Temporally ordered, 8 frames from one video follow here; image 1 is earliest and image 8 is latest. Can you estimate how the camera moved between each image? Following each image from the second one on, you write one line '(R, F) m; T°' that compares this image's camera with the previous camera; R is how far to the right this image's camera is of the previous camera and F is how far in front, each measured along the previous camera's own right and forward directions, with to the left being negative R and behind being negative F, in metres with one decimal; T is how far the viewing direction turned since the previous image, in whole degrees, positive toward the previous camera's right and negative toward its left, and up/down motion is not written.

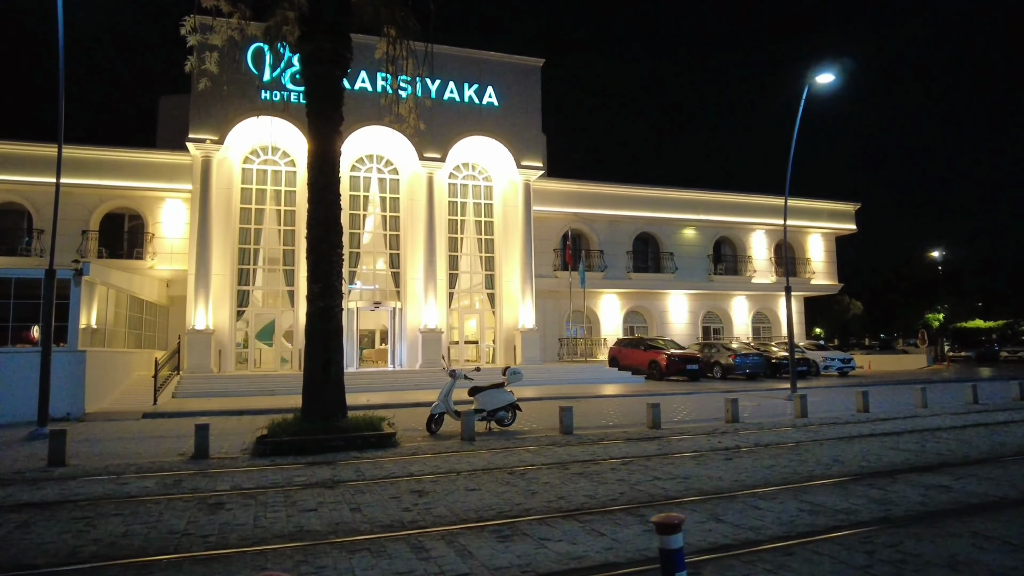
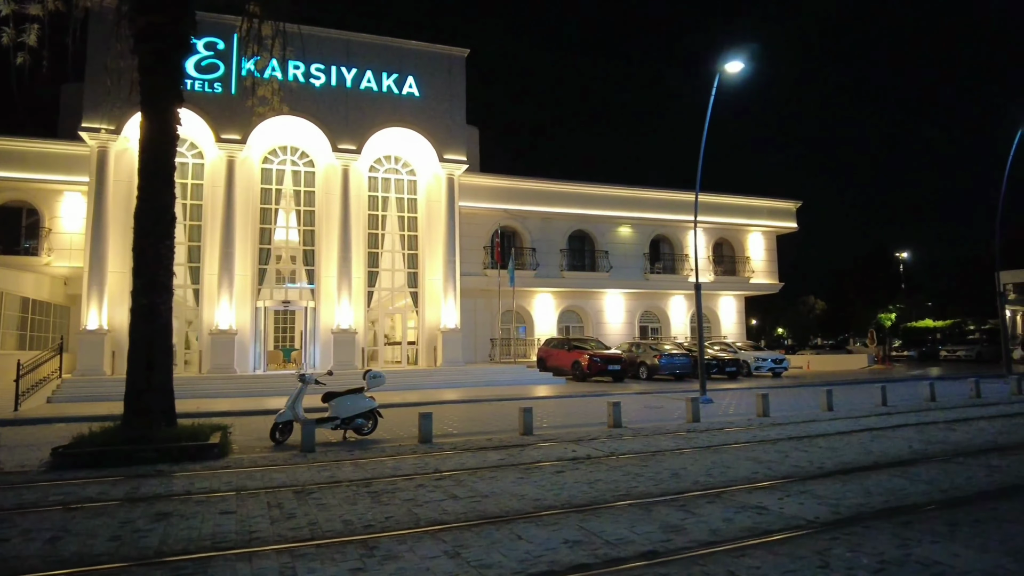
(+2.3, +1.0) m; +2°
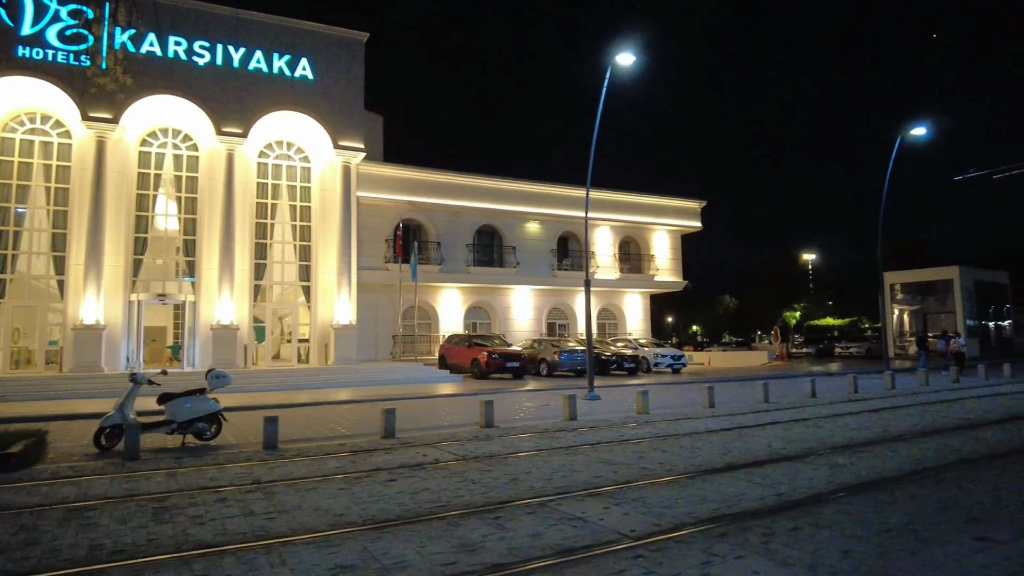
(+1.2, +0.7) m; +6°
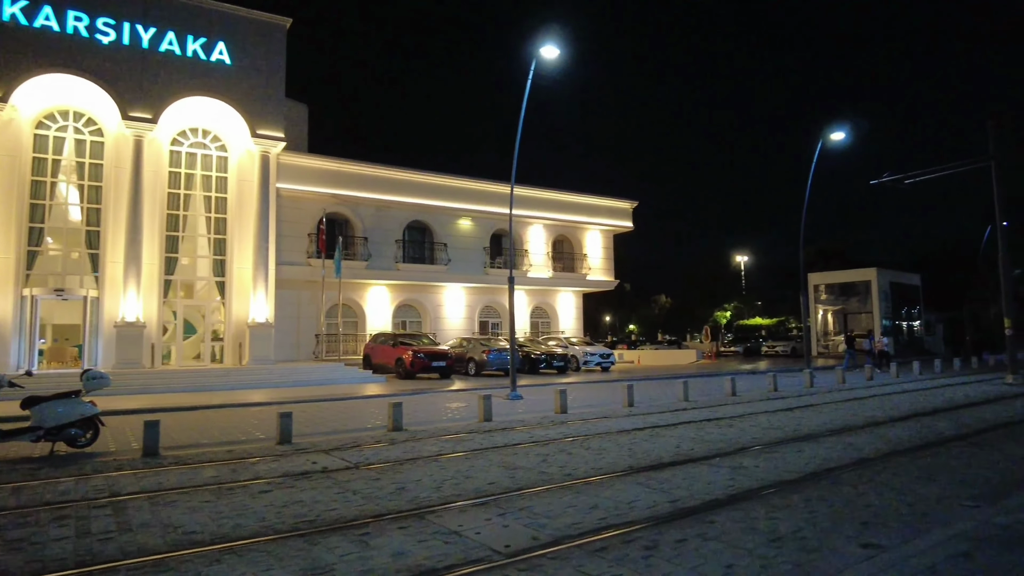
(+0.6, +0.5) m; +5°
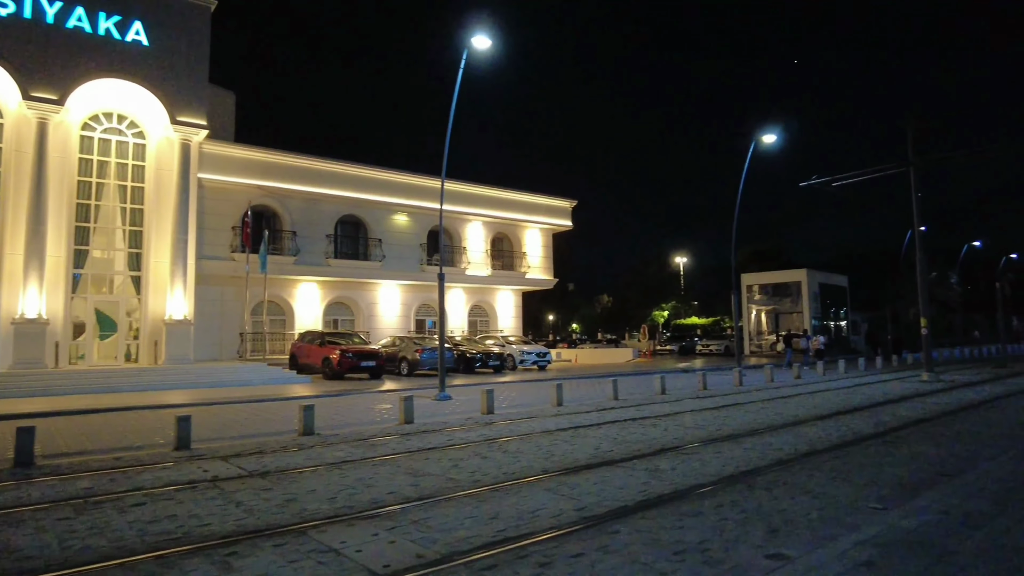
(+0.4, +0.5) m; +5°
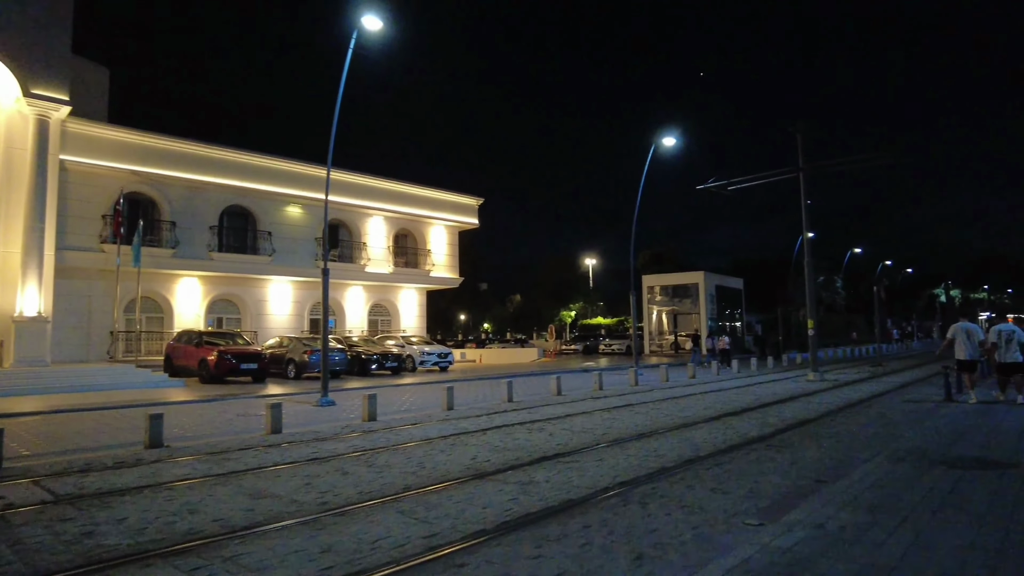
(+0.5, +0.7) m; +7°
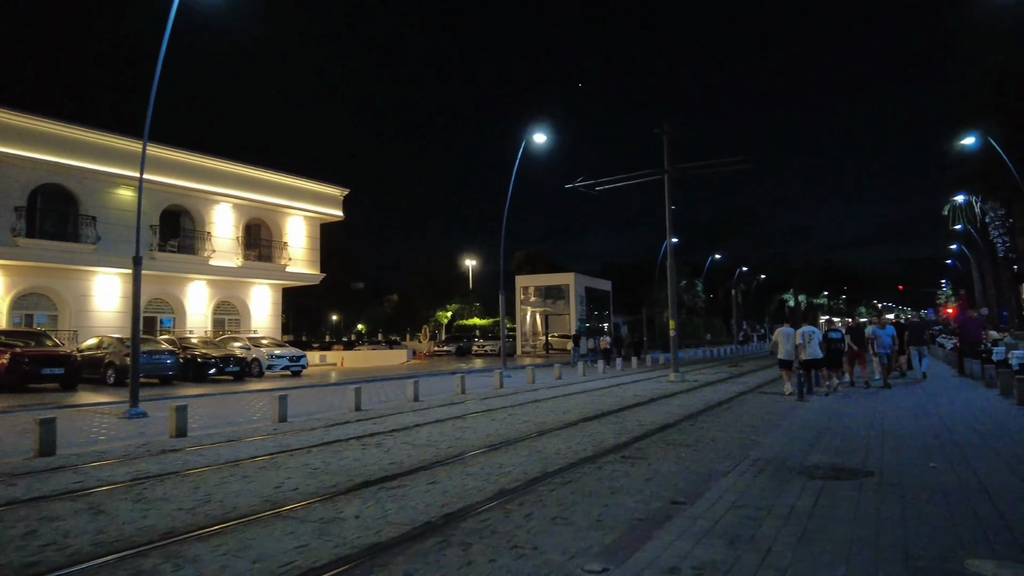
(+0.6, +1.2) m; +10°
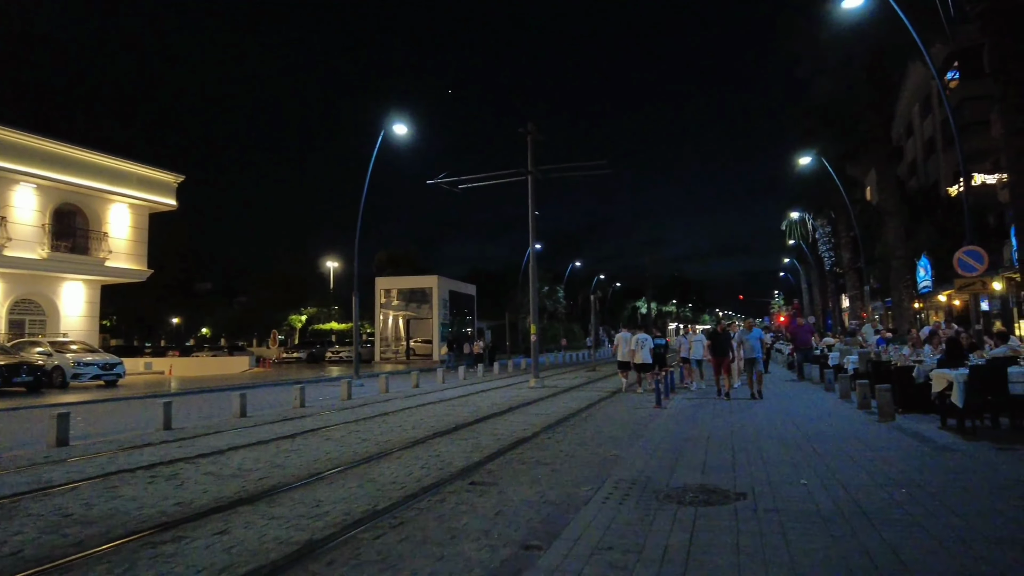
(+0.4, +1.3) m; +11°
